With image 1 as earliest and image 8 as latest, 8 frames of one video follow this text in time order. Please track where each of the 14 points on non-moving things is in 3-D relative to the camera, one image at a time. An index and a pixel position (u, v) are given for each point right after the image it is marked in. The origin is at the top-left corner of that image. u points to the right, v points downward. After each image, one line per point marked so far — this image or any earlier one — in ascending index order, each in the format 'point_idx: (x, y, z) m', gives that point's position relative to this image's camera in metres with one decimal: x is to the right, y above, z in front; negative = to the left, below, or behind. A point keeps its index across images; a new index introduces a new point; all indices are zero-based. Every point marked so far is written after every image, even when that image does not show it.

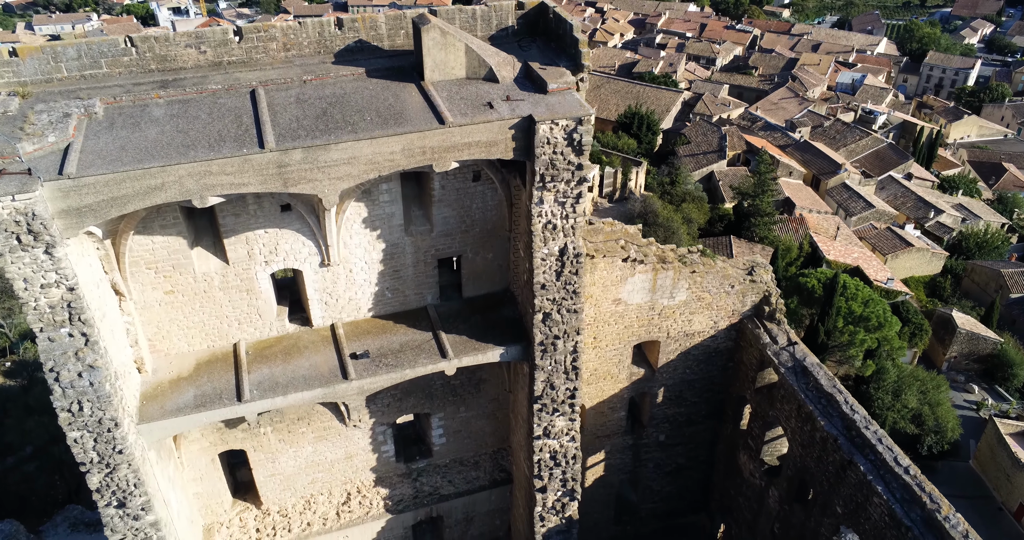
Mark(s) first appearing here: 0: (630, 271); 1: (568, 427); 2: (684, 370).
0: (+1.8, 0.0, +11.9) m
1: (+0.8, -2.2, +10.9) m
2: (+3.0, -1.7, +13.4) m
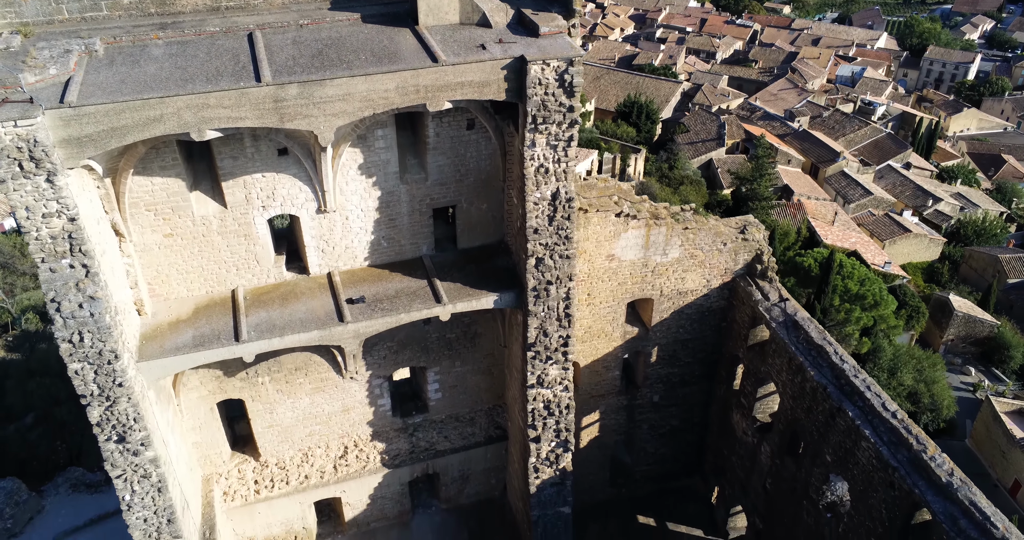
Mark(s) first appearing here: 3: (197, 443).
0: (+1.7, +0.7, +12.0) m
1: (+0.7, -1.5, +11.1) m
2: (+2.9, -1.0, +13.6) m
3: (-4.6, -2.5, +11.4) m
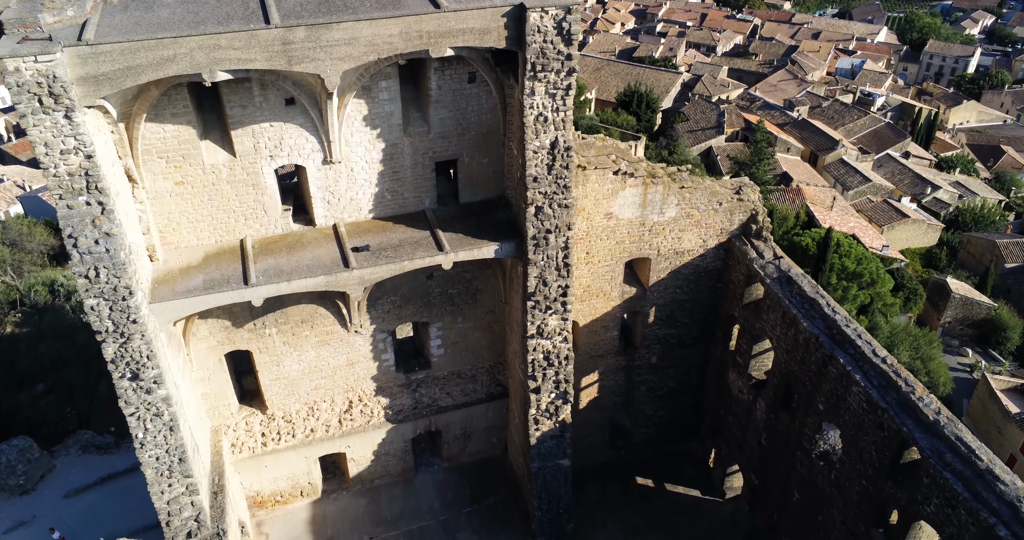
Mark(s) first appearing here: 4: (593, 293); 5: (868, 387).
0: (+1.7, +1.3, +12.3) m
1: (+0.7, -0.8, +11.4) m
2: (+2.9, -0.3, +13.9) m
3: (-4.6, -1.9, +11.7) m
4: (+1.4, -0.4, +13.4) m
5: (+4.7, -1.5, +10.4) m
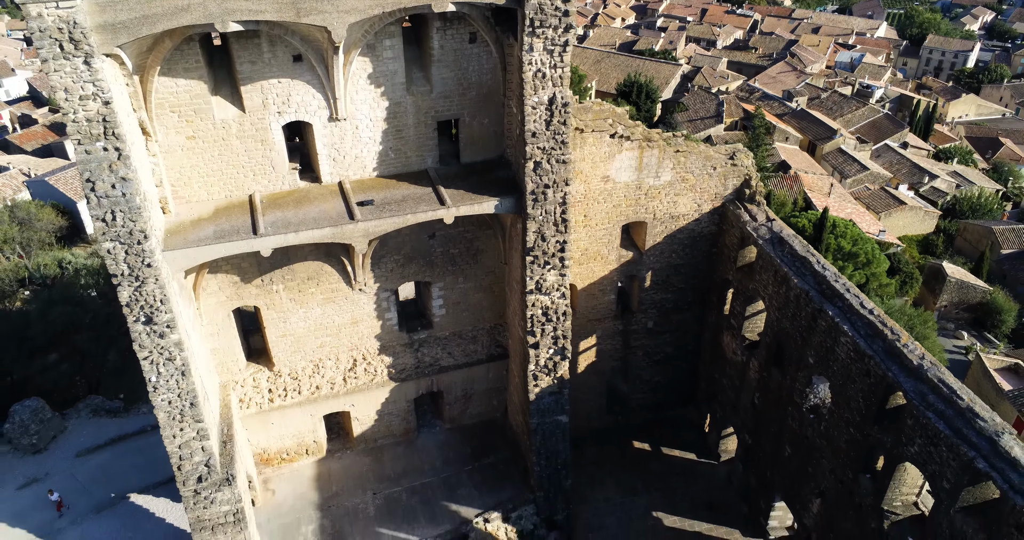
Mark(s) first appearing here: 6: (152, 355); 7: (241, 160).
0: (+1.7, +2.0, +12.7) m
1: (+0.7, -0.2, +11.8) m
2: (+2.9, +0.3, +14.3) m
3: (-4.6, -1.2, +12.1) m
4: (+1.4, +0.2, +13.8) m
5: (+4.7, -0.9, +10.7) m
6: (-4.5, -1.1, +9.8) m
7: (-3.7, +1.5, +10.7) m
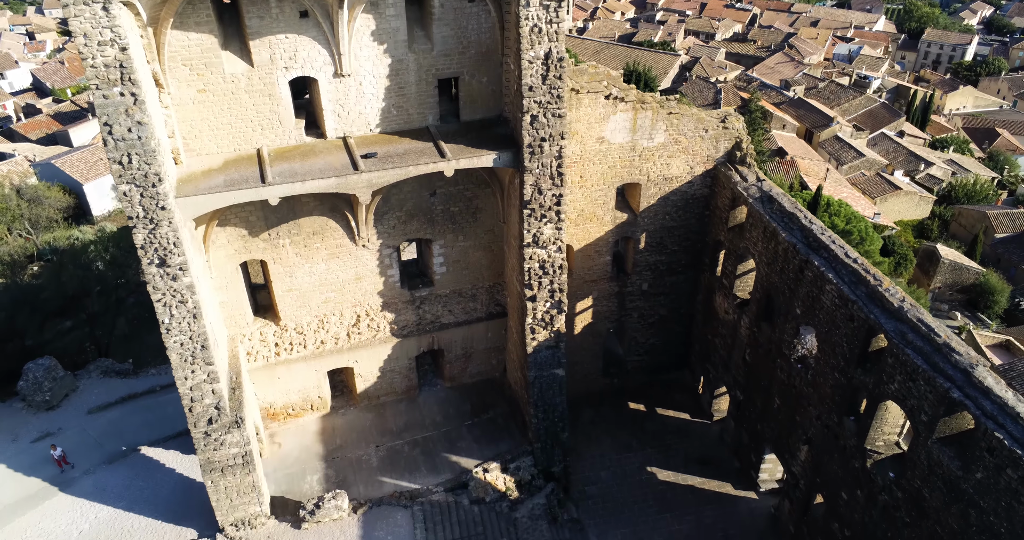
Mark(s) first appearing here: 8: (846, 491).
0: (+1.7, +2.7, +13.1) m
1: (+0.7, +0.5, +12.2) m
2: (+2.9, +1.0, +14.7) m
3: (-4.6, -0.5, +12.5) m
4: (+1.3, +1.0, +14.3) m
5: (+4.7, -0.2, +11.2) m
6: (-4.5, -0.4, +10.3) m
7: (-3.7, +2.2, +11.1) m
8: (+5.0, -3.3, +11.6) m
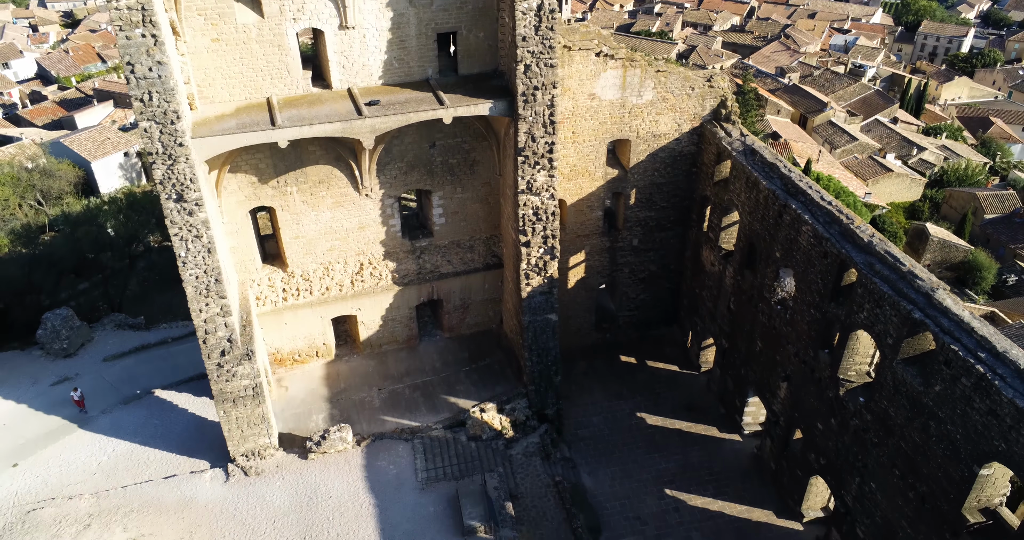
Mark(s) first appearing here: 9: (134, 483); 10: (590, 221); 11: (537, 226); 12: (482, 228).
0: (+1.6, +3.6, +13.8) m
1: (+0.6, +1.4, +12.9) m
2: (+2.8, +1.9, +15.4) m
3: (-4.7, +0.4, +13.2) m
4: (+1.3, +1.9, +15.0) m
5: (+4.6, +0.7, +11.9) m
6: (-4.6, +0.5, +11.0) m
7: (-3.8, +3.1, +11.8) m
8: (+4.9, -2.4, +12.3) m
9: (-6.0, -3.4, +12.5) m
10: (+1.6, +1.0, +15.7) m
11: (+0.4, +0.8, +13.2) m
12: (-0.6, +0.8, +14.8) m
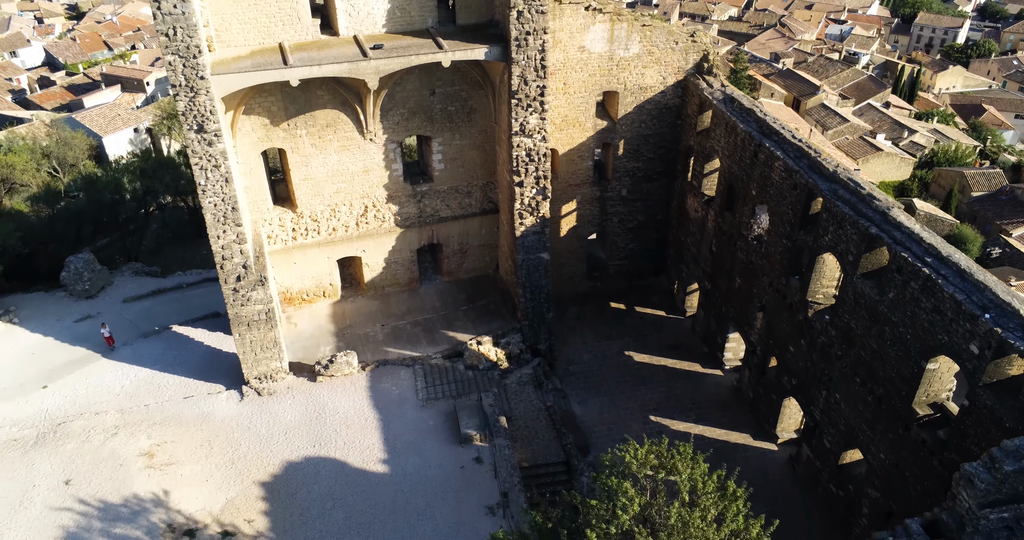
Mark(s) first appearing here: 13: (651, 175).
0: (+1.5, +4.7, +14.8) m
1: (+0.5, +2.5, +13.9) m
2: (+2.7, +3.0, +16.4) m
3: (-4.8, +1.5, +14.2) m
4: (+1.2, +3.0, +15.9) m
5: (+4.5, +1.8, +12.8) m
6: (-4.7, +1.7, +12.0) m
7: (-3.9, +4.2, +12.8) m
8: (+4.8, -1.3, +13.3) m
9: (-6.1, -2.3, +13.4) m
10: (+1.5, +2.1, +16.6) m
11: (+0.3, +1.9, +14.2) m
12: (-0.7, +1.9, +15.8) m
13: (+3.0, +2.1, +17.2) m
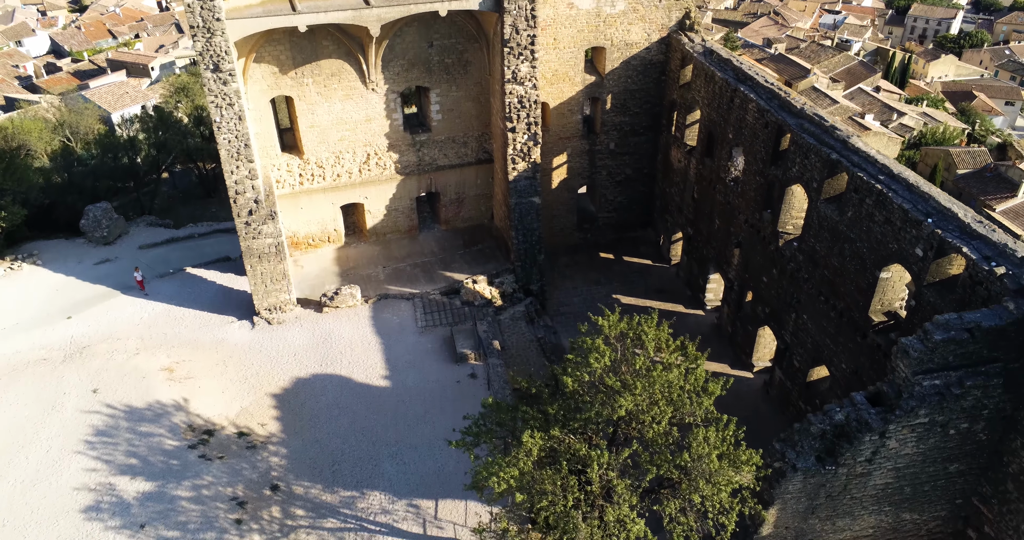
0: (+1.3, +5.9, +15.8) m
1: (+0.3, +3.7, +14.9) m
2: (+2.5, +4.2, +17.4) m
3: (-4.9, +2.7, +15.2) m
4: (+1.0, +4.1, +16.9) m
5: (+4.4, +3.0, +13.8) m
6: (-4.9, +2.8, +12.9) m
7: (-4.1, +5.4, +13.8) m
8: (+4.6, -0.1, +14.3) m
9: (-6.2, -1.1, +14.4) m
10: (+1.3, +3.3, +17.6) m
11: (+0.2, +3.0, +15.2) m
12: (-0.8, +3.1, +16.8) m
13: (+2.9, +3.2, +18.2) m
